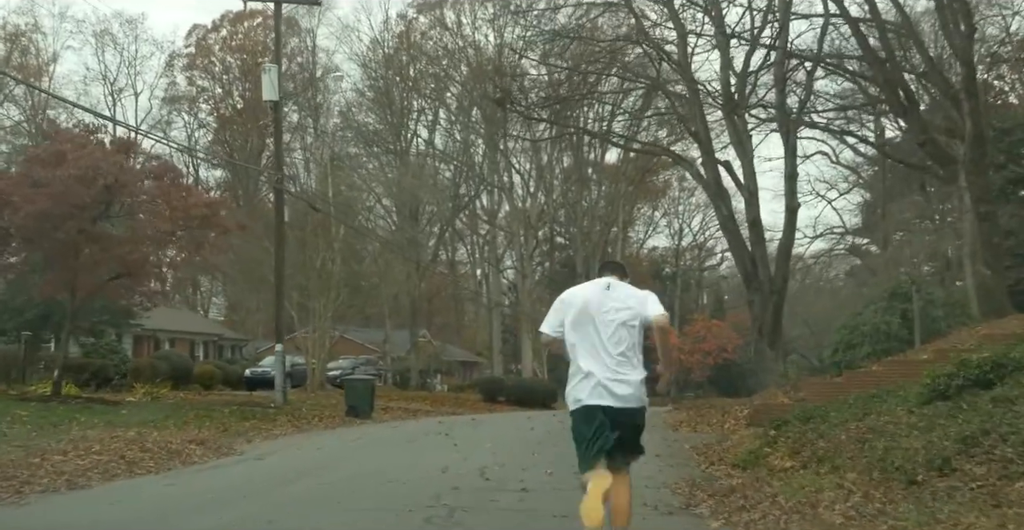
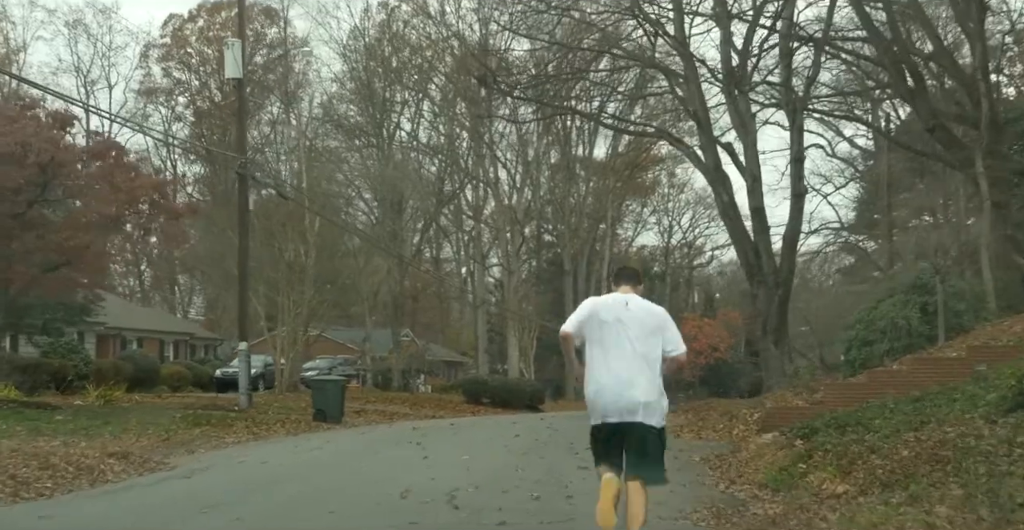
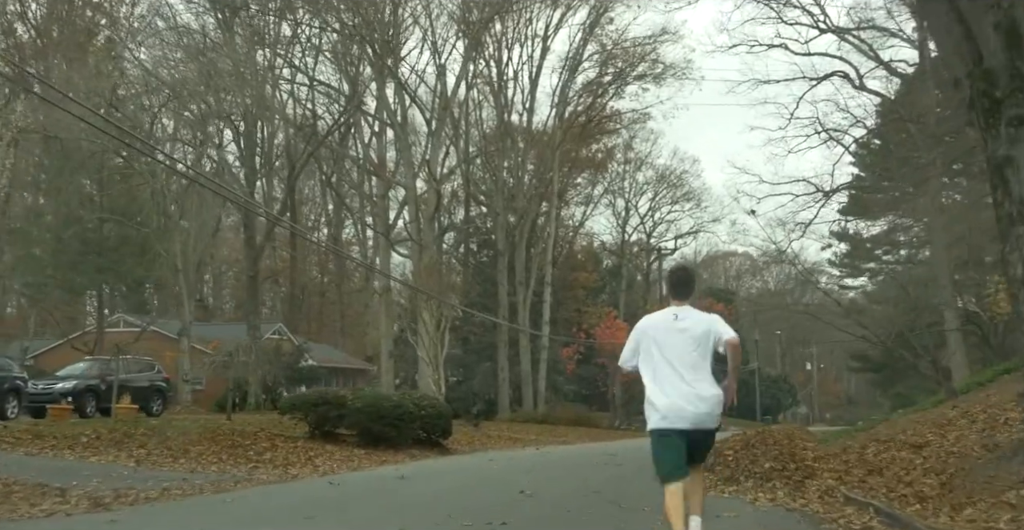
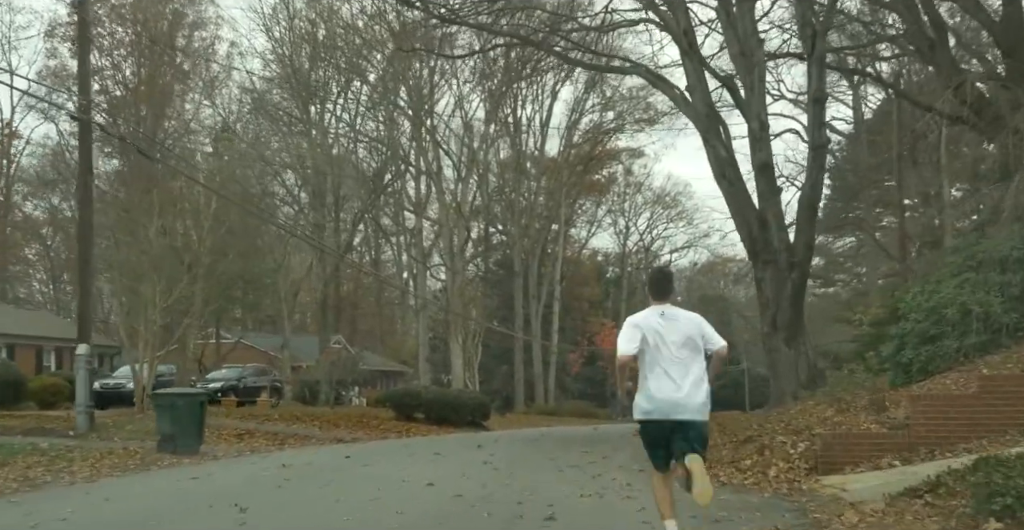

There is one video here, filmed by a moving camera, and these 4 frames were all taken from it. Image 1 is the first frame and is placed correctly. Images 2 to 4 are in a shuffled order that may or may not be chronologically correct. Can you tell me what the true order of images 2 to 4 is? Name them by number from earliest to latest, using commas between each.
2, 4, 3
